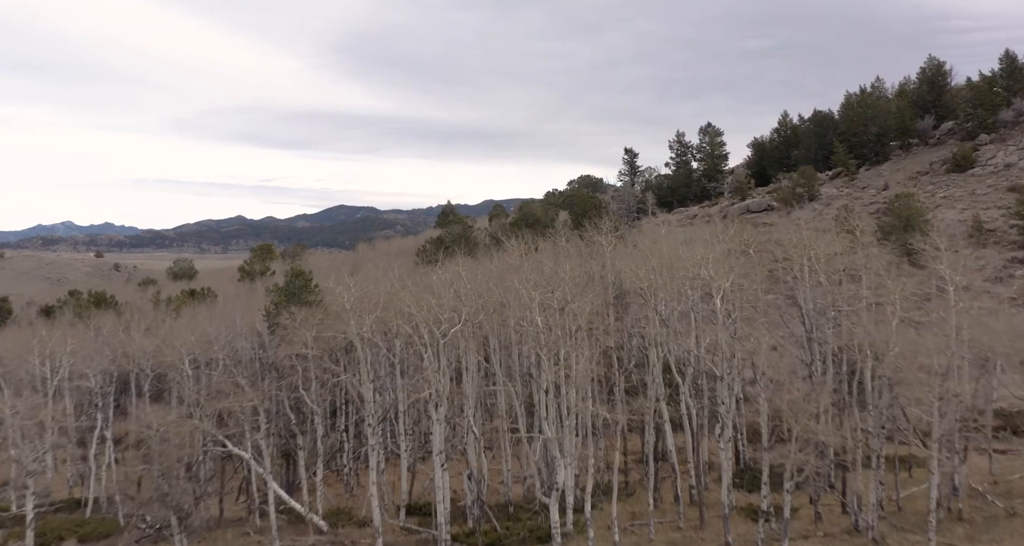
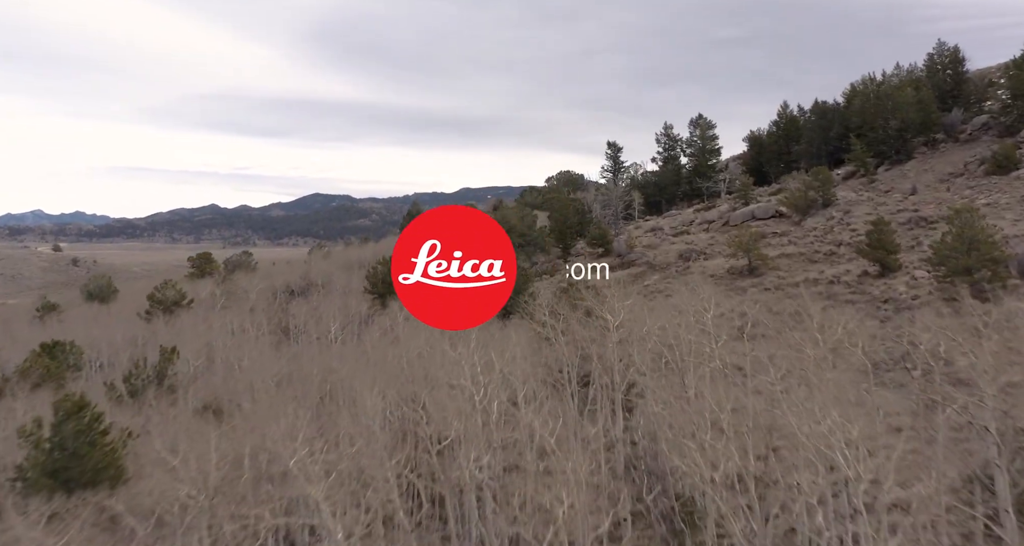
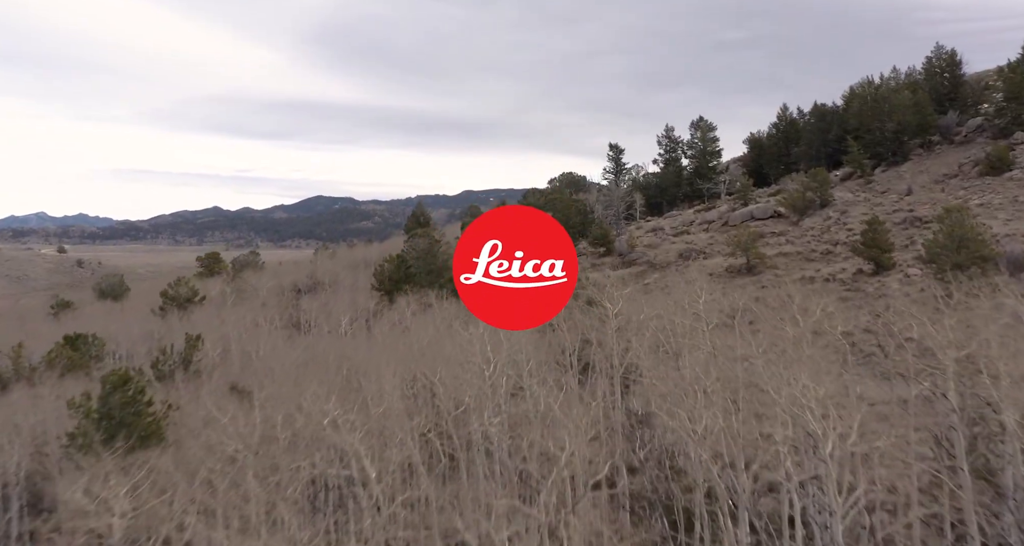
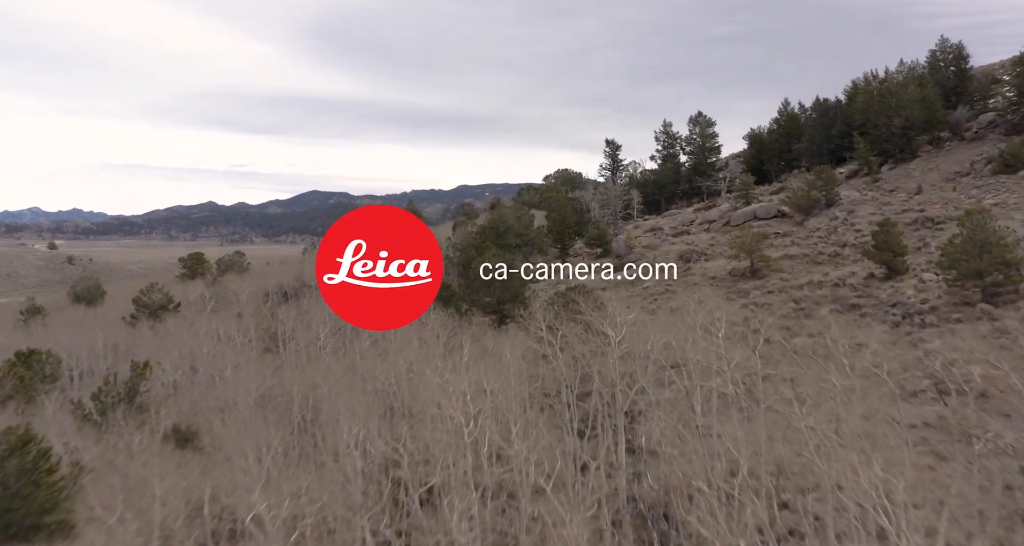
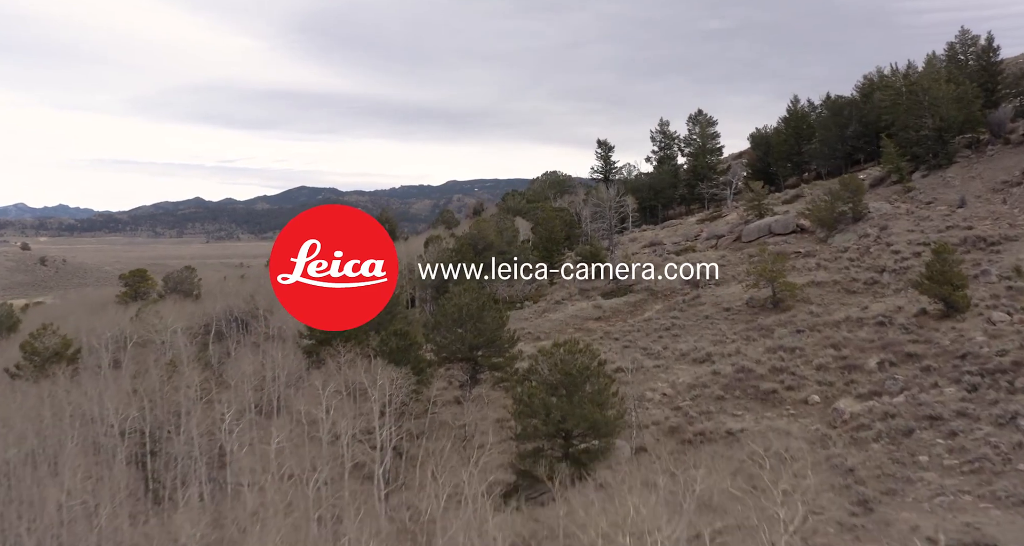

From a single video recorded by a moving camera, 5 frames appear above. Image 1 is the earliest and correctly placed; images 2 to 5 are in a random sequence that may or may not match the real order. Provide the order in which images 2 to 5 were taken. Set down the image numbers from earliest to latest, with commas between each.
3, 2, 4, 5
